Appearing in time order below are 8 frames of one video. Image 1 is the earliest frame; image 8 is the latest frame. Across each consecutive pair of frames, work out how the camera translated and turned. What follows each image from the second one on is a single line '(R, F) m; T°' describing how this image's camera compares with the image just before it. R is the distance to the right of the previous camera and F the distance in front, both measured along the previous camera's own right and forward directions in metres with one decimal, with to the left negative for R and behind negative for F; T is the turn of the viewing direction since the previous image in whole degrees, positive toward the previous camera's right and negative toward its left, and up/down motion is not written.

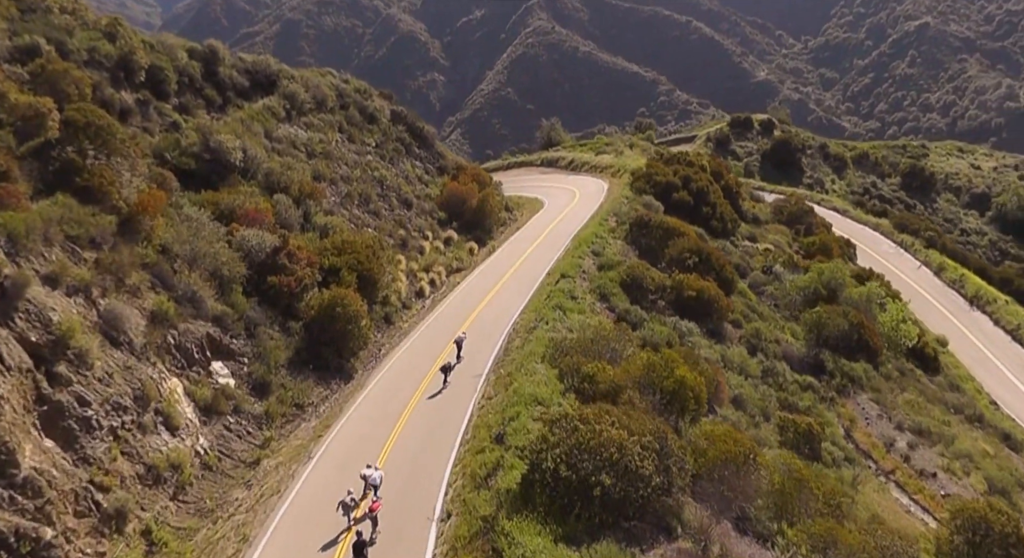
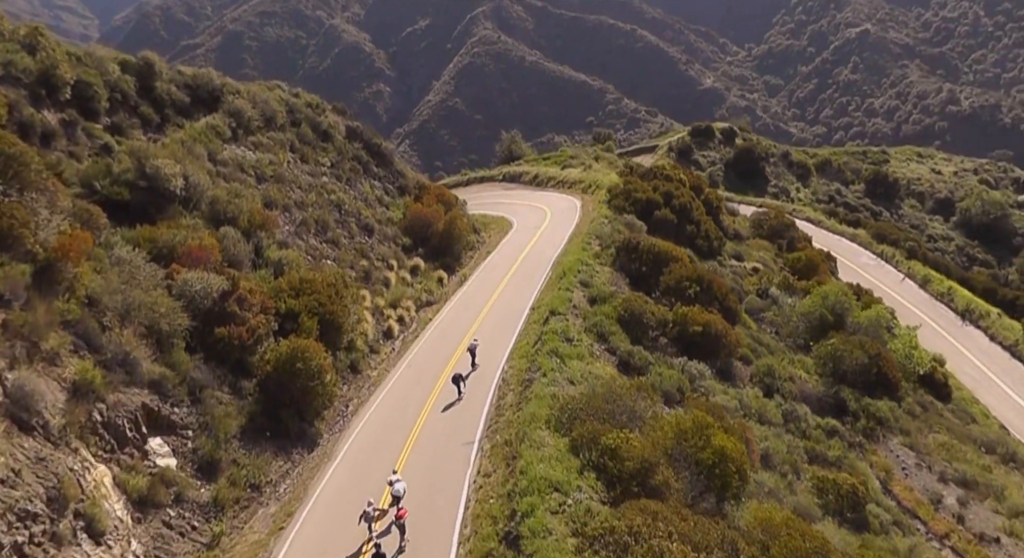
(-1.0, +3.3) m; +3°
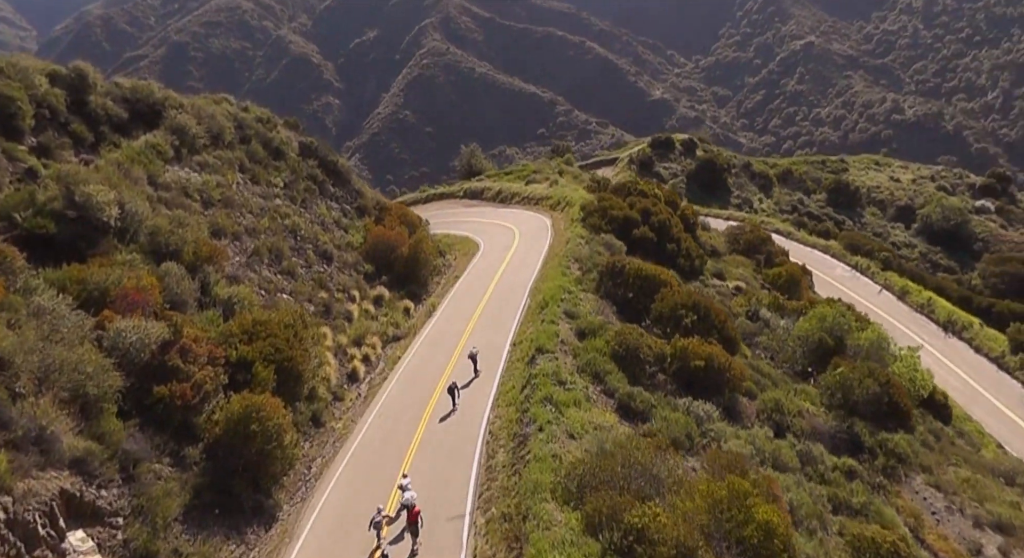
(-0.8, +2.6) m; +3°
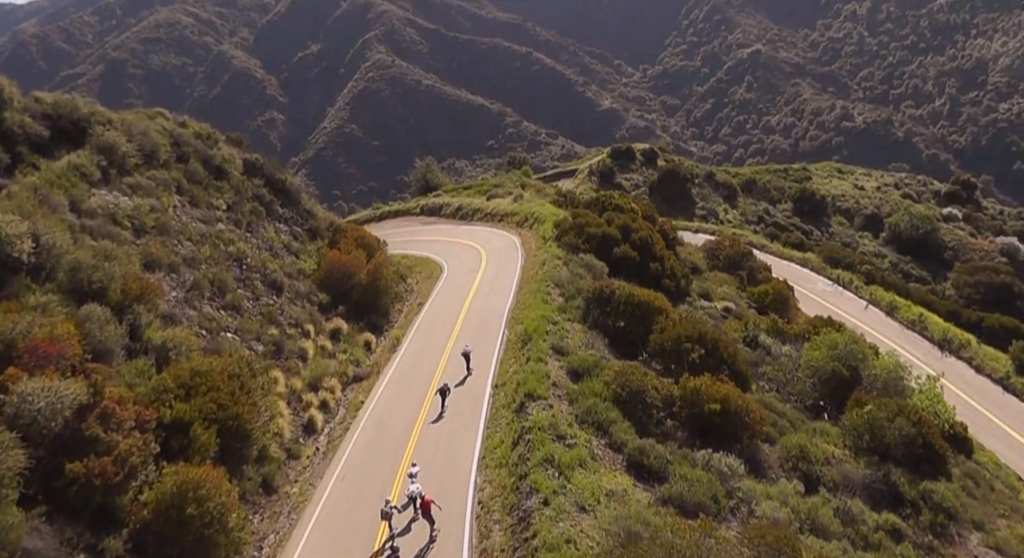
(-0.8, +3.3) m; +3°
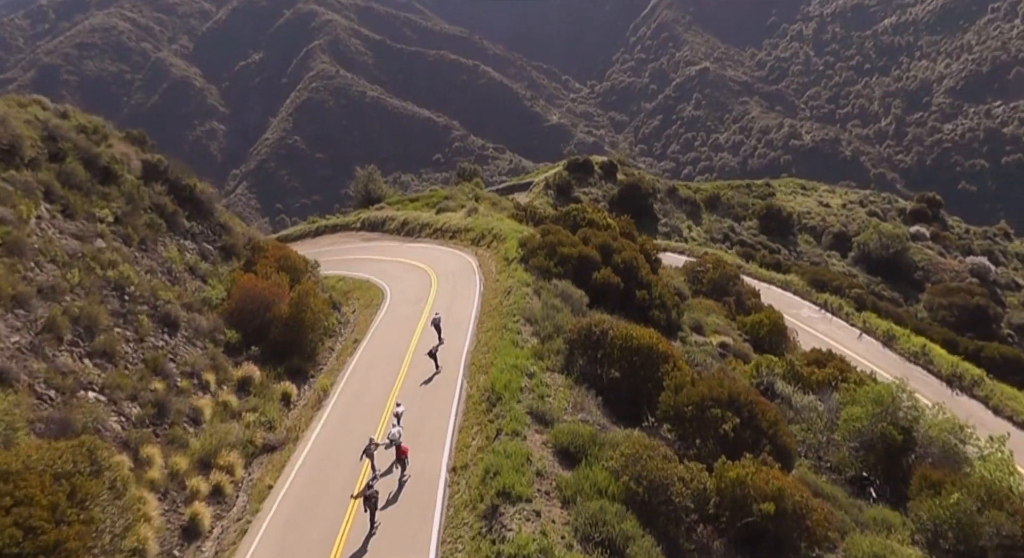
(-0.4, +6.2) m; +4°
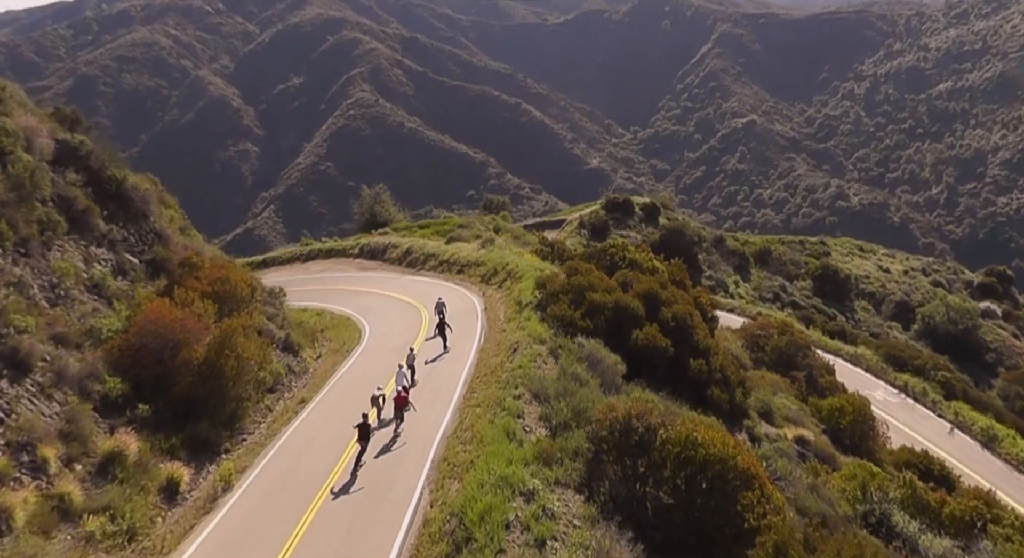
(+0.5, +7.7) m; -2°
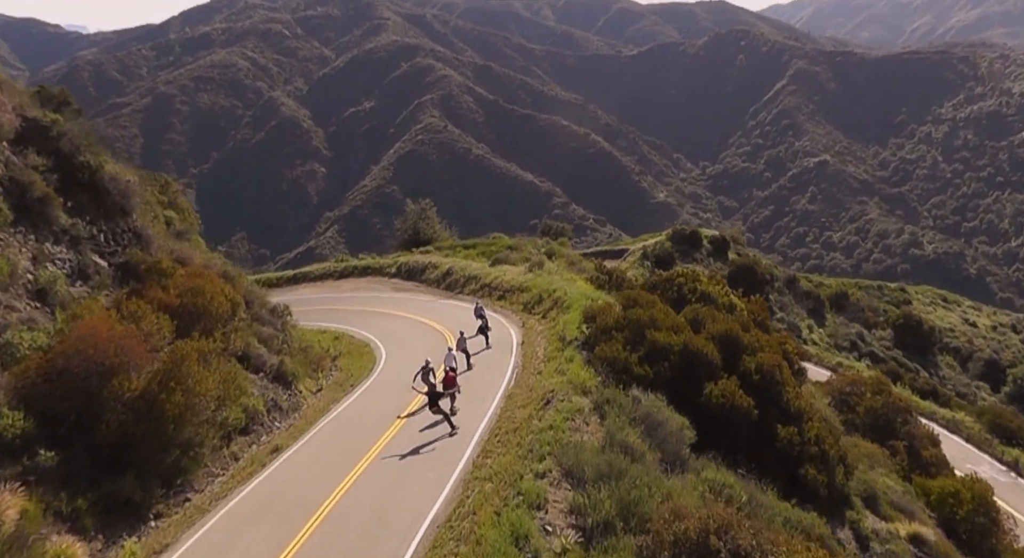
(+0.4, +4.8) m; -4°
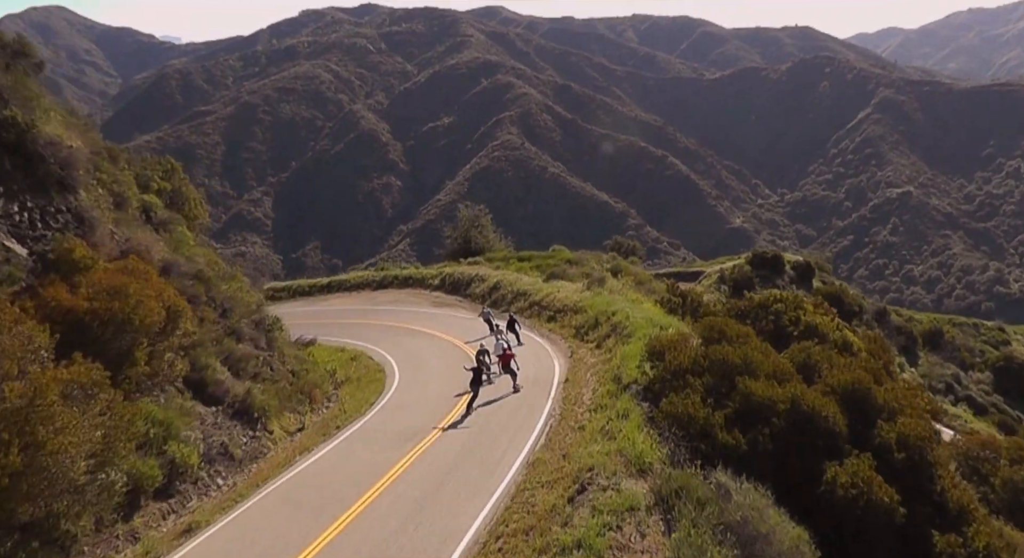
(+0.6, +5.4) m; -5°
